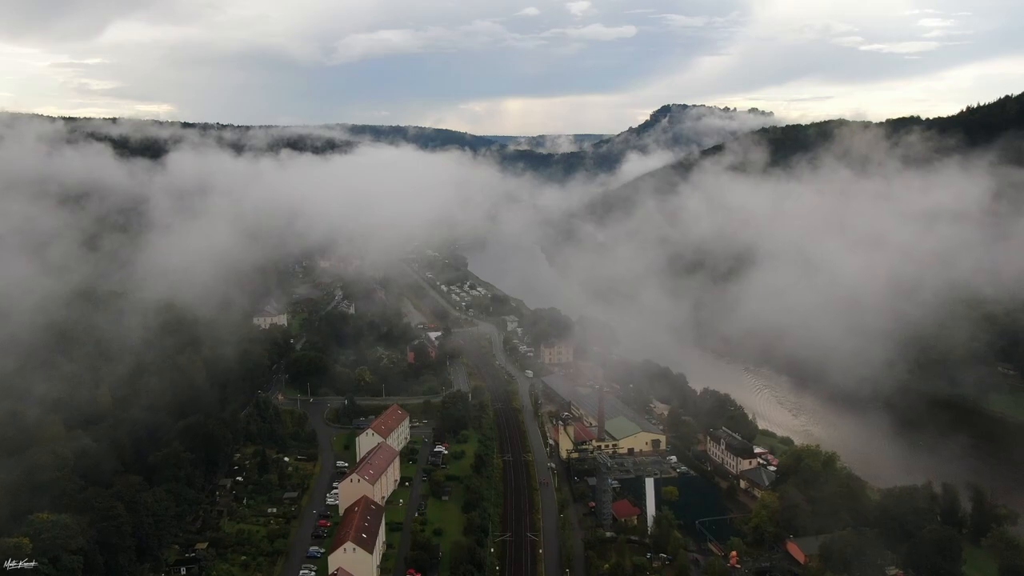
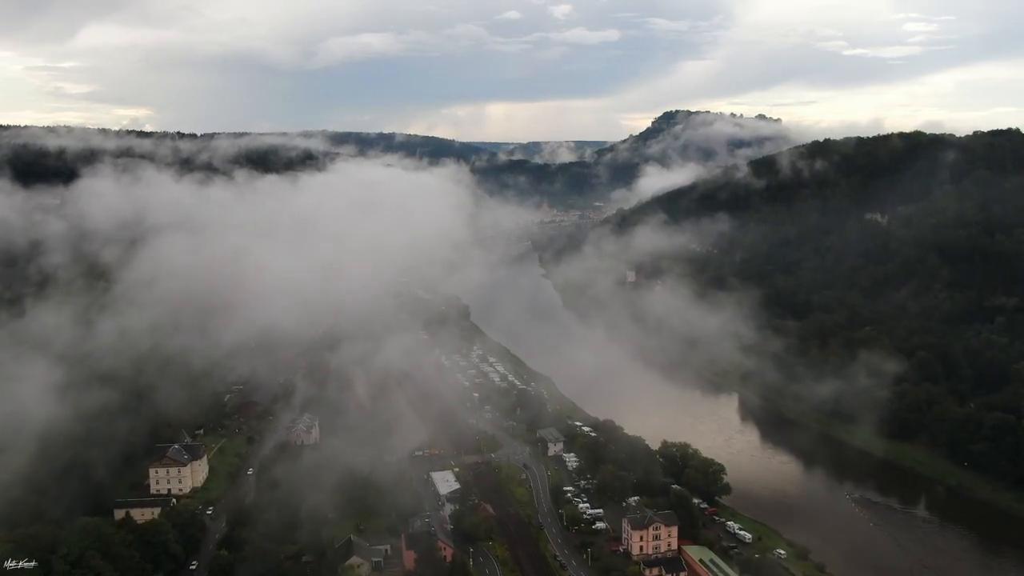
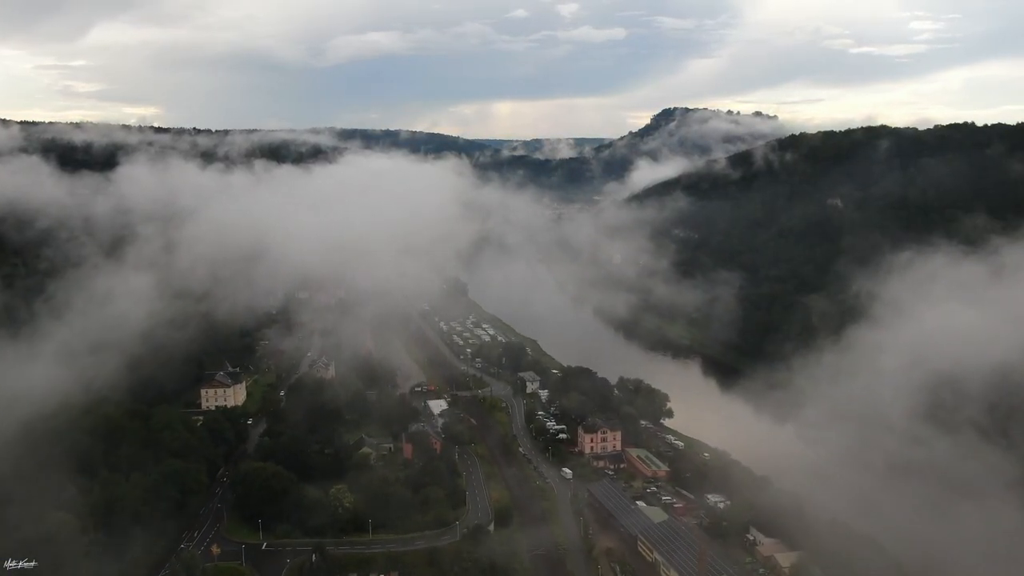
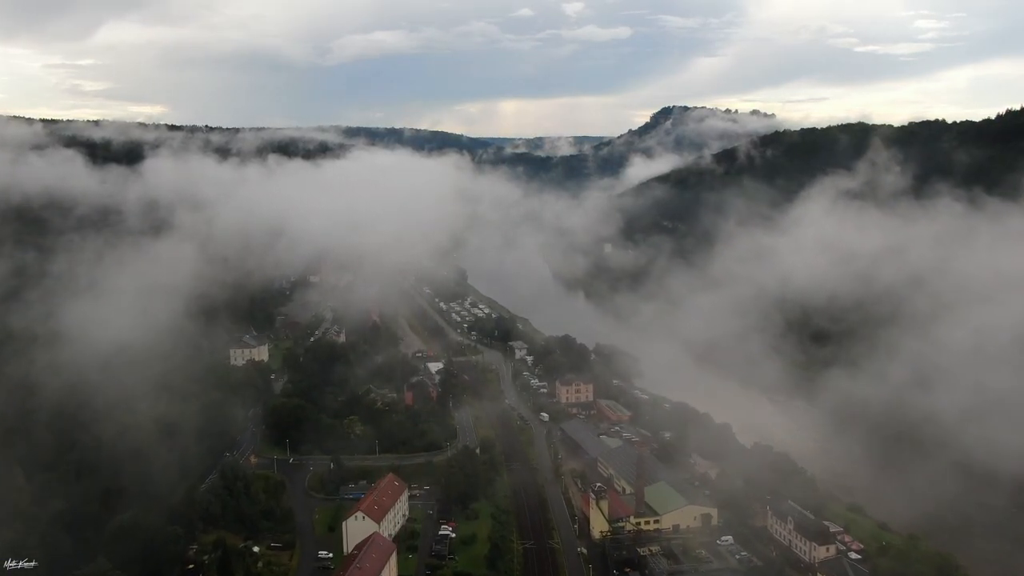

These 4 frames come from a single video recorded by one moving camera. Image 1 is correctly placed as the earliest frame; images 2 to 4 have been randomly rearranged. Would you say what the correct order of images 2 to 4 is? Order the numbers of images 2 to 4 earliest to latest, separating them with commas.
4, 3, 2
